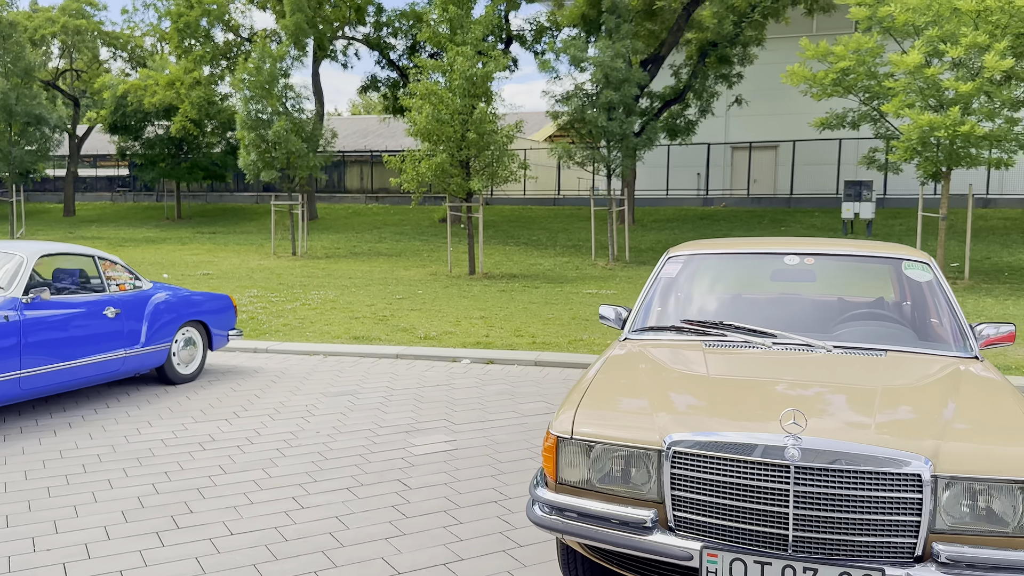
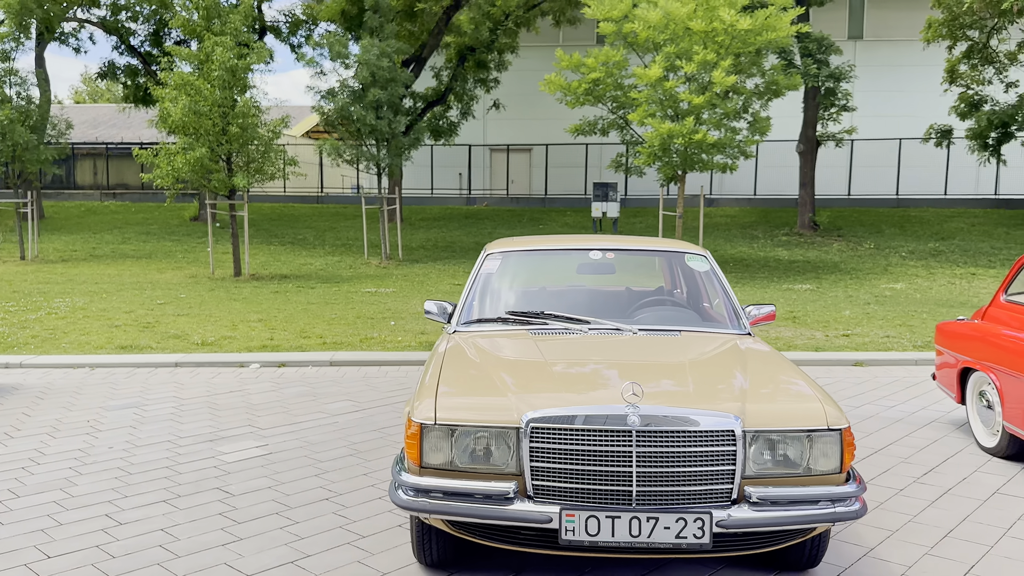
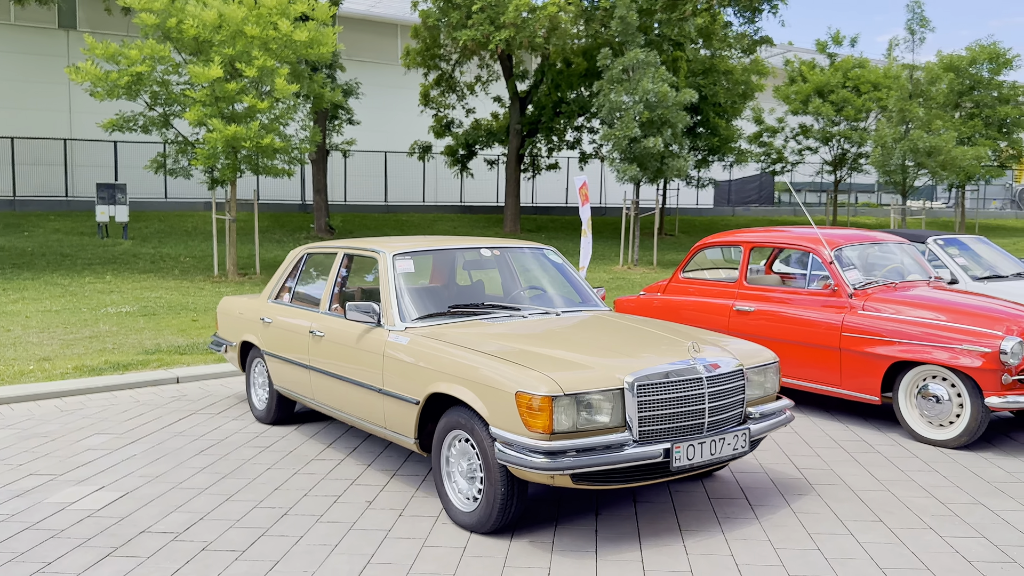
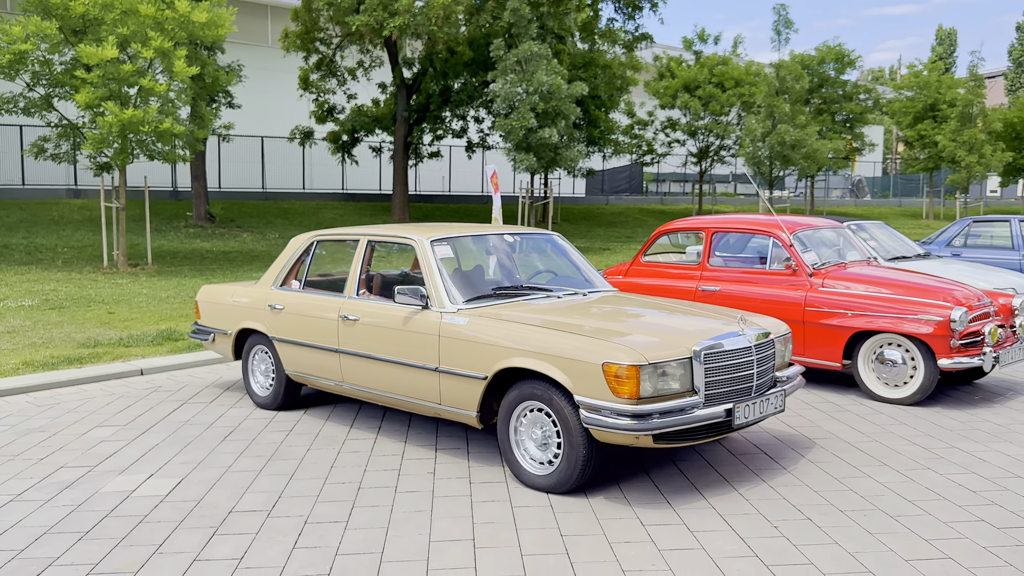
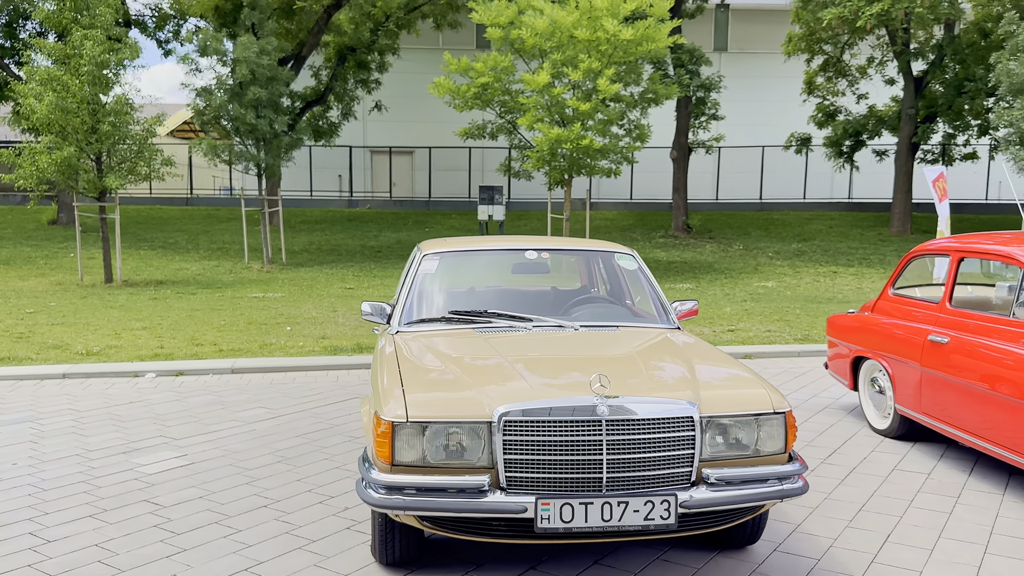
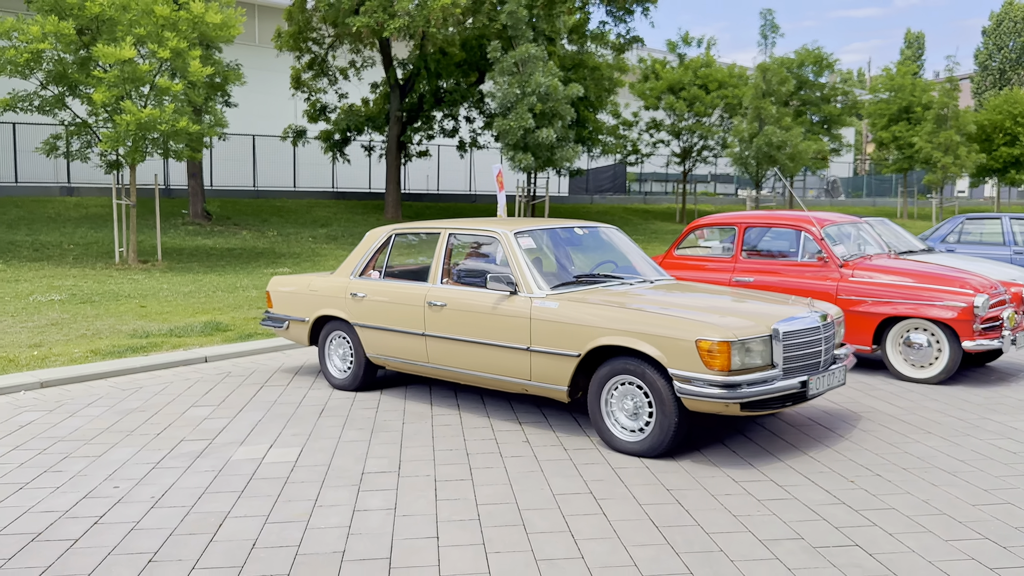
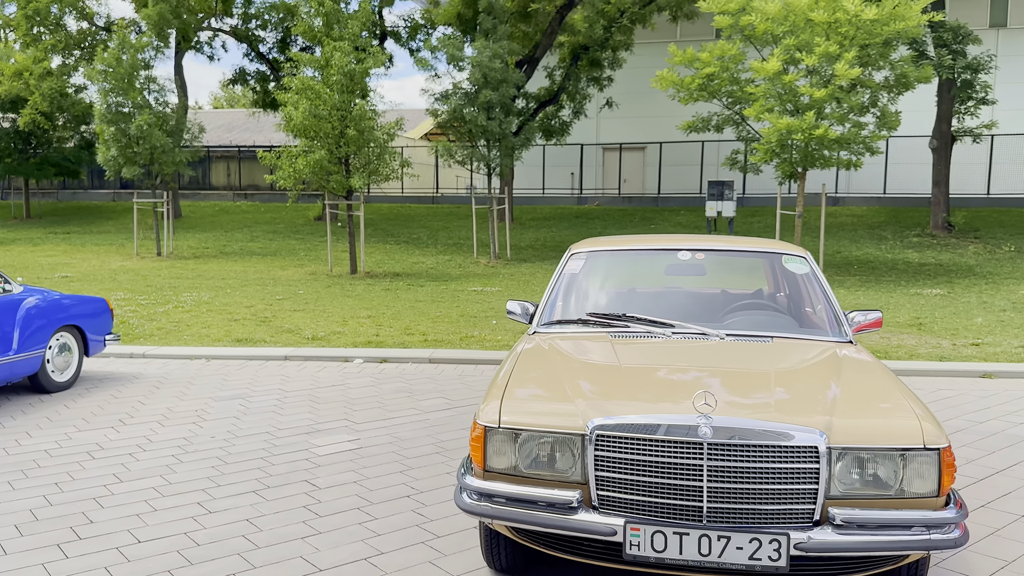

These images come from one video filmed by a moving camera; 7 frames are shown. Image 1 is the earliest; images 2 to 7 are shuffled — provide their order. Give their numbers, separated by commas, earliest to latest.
7, 2, 5, 3, 4, 6
